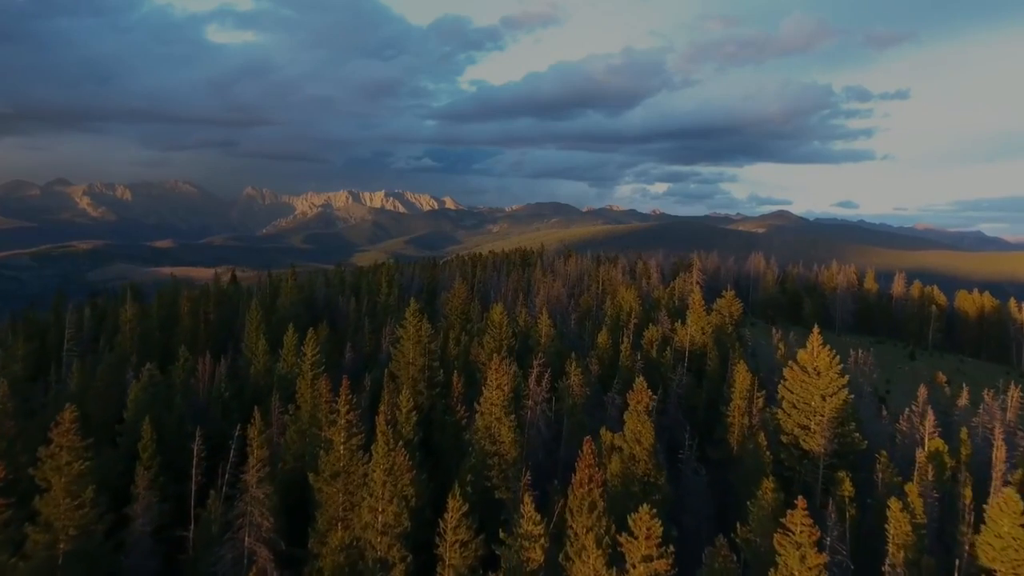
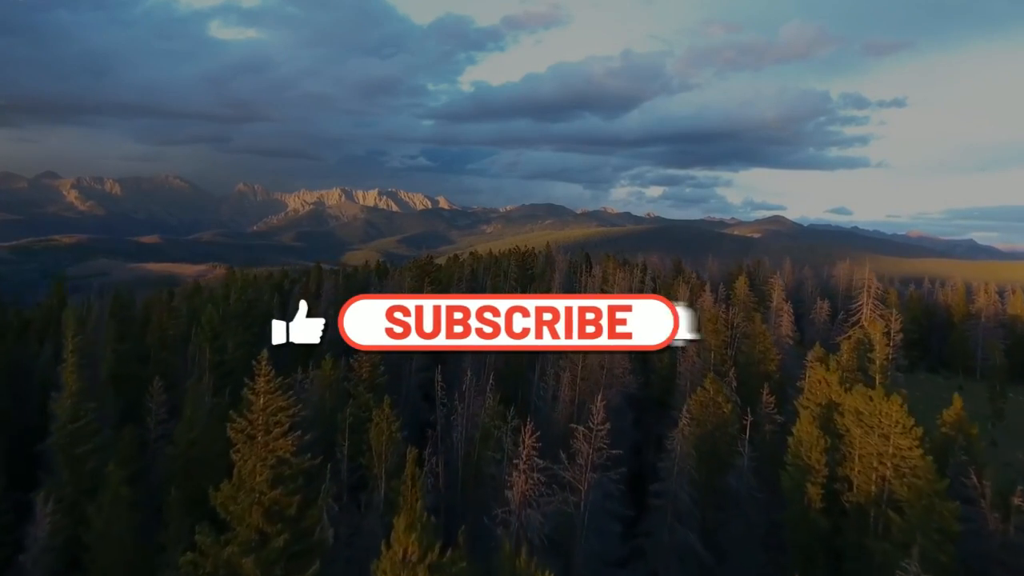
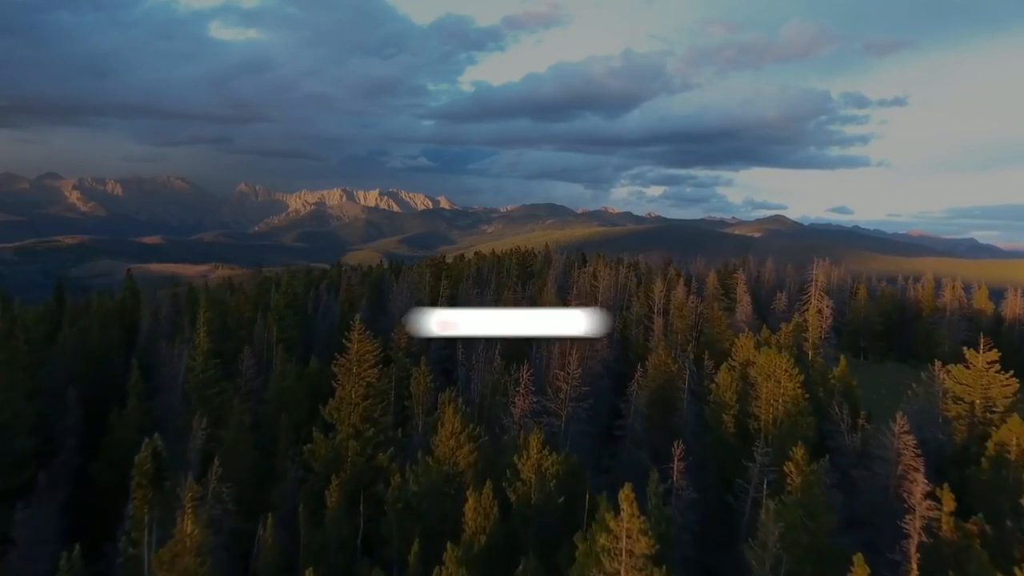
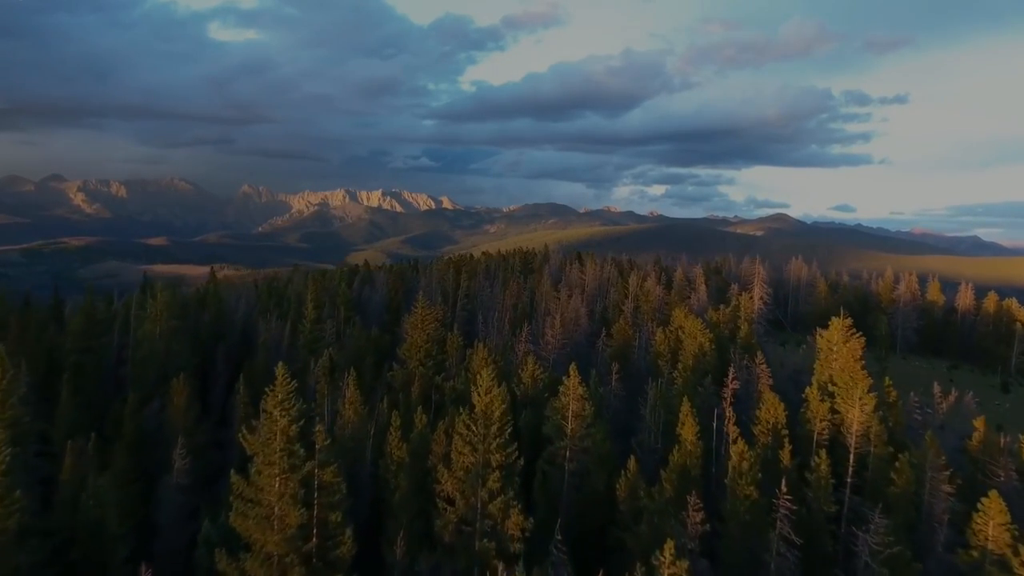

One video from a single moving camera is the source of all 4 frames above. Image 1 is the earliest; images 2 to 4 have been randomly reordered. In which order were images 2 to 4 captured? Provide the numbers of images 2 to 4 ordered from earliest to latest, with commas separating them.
4, 3, 2
